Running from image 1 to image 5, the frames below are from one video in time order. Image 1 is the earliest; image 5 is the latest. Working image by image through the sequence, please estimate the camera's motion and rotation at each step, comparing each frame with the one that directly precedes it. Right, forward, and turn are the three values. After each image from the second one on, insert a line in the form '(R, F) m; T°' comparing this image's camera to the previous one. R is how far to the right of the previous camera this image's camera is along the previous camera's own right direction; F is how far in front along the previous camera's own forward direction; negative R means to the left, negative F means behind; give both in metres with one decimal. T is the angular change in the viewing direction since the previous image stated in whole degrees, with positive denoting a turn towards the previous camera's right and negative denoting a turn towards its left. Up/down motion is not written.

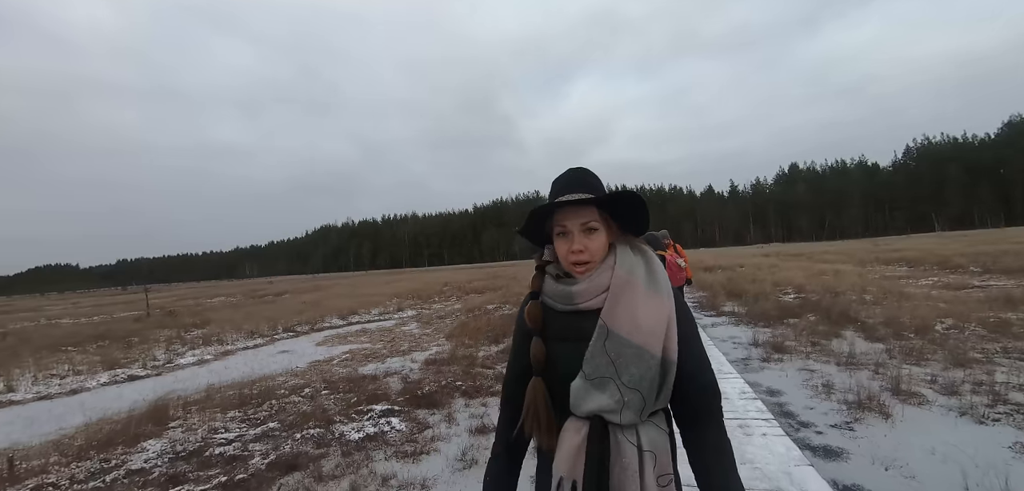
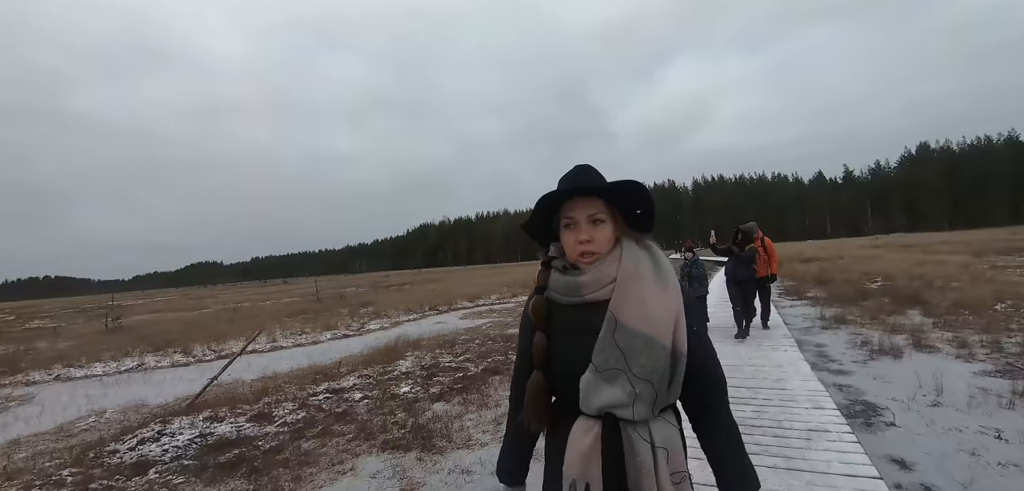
(-0.5, -3.3) m; -12°
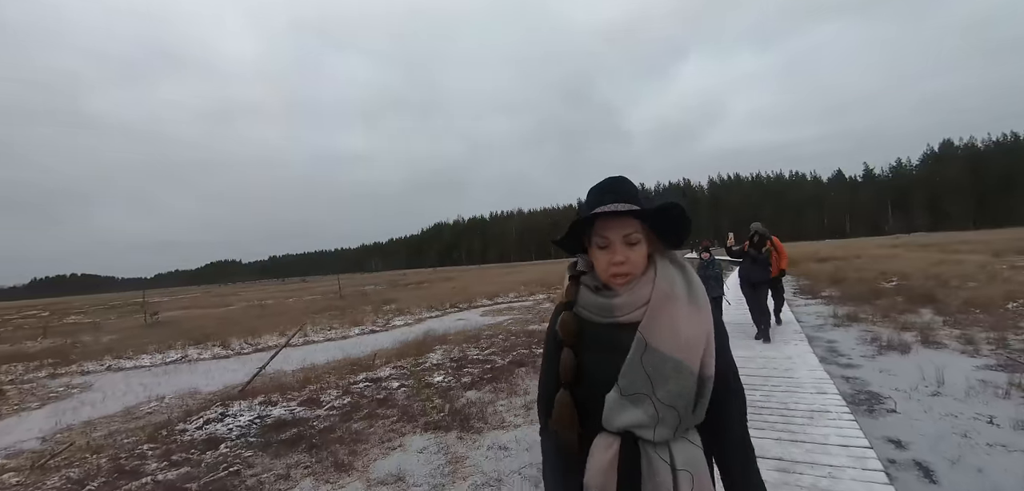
(-0.3, -0.6) m; -2°
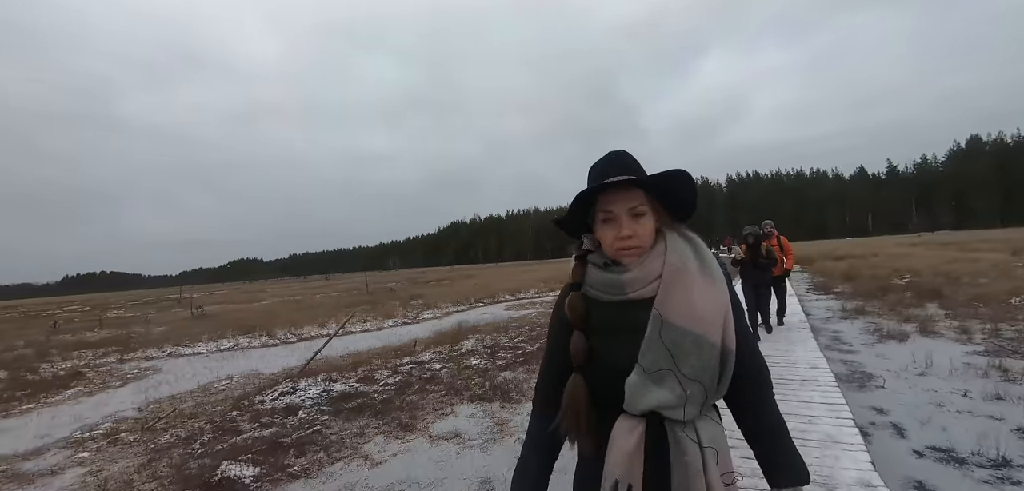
(-0.3, -1.0) m; -2°
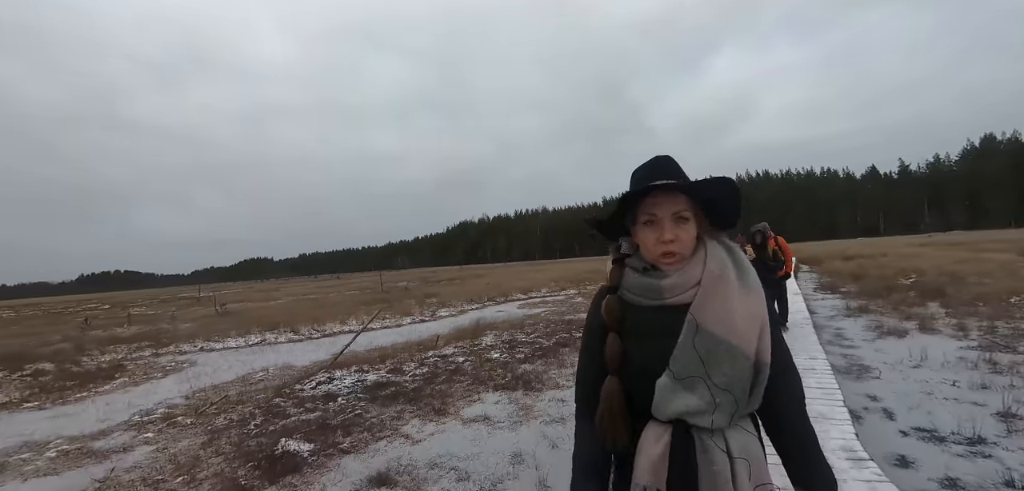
(-0.3, -0.6) m; -1°
